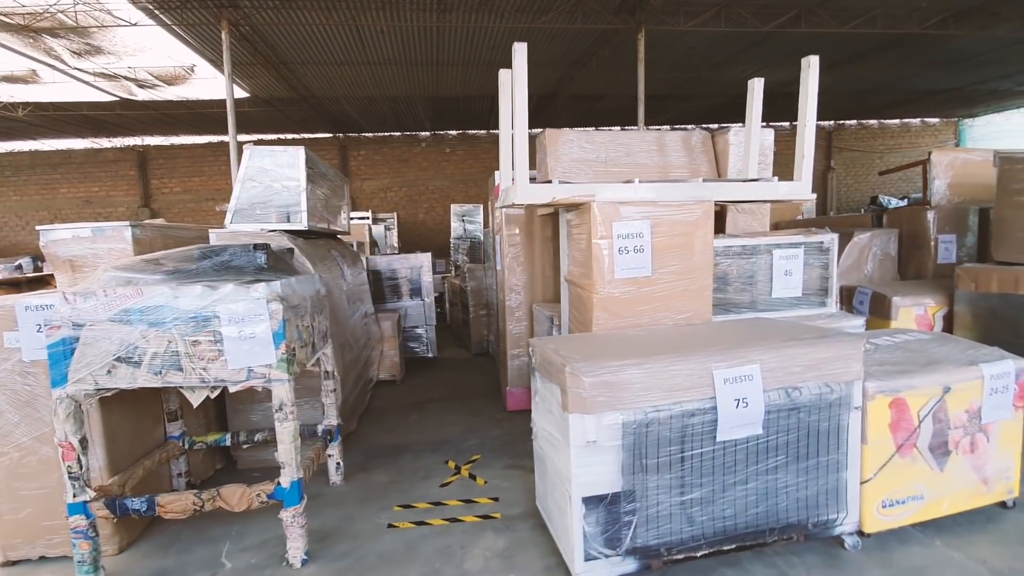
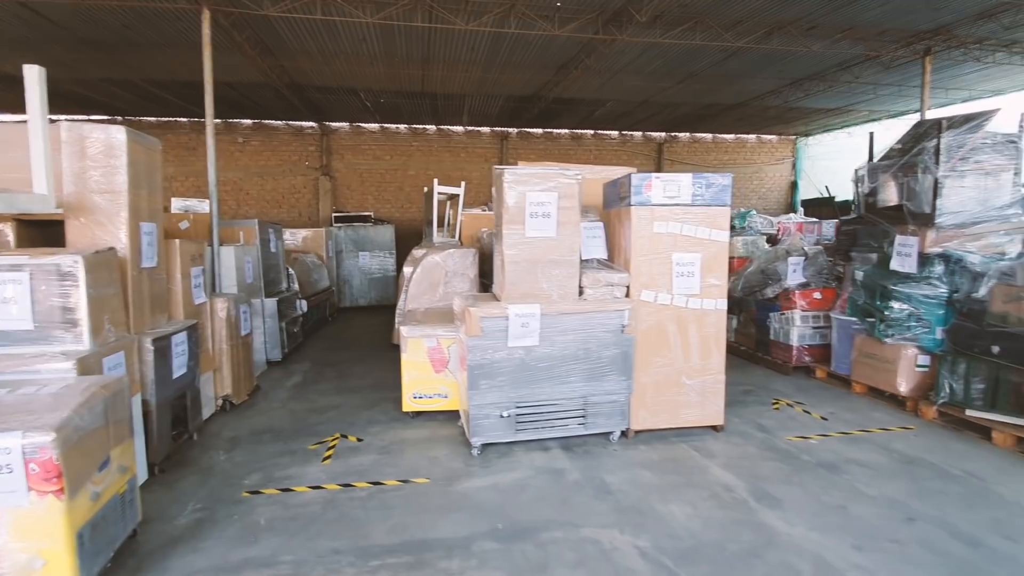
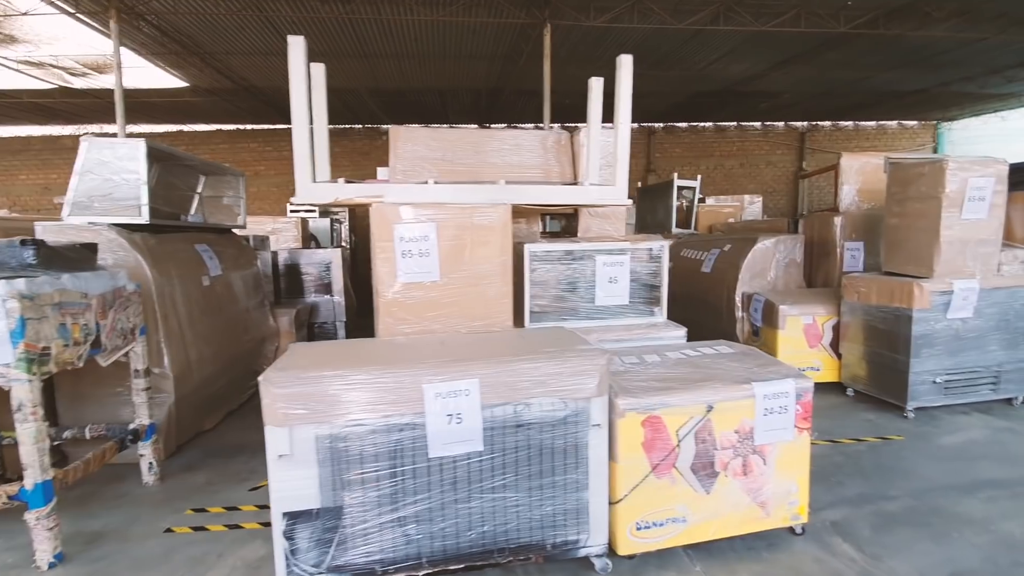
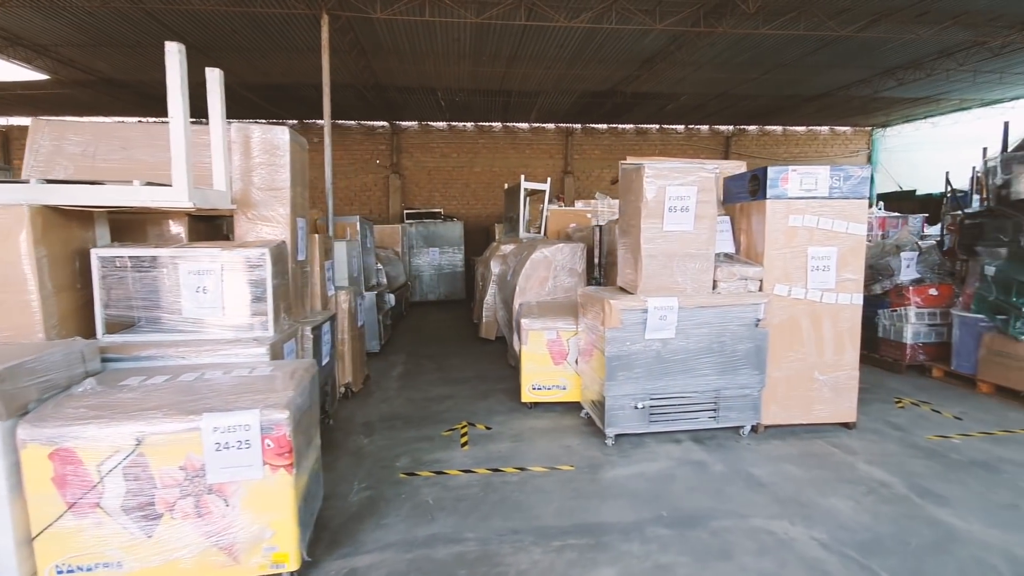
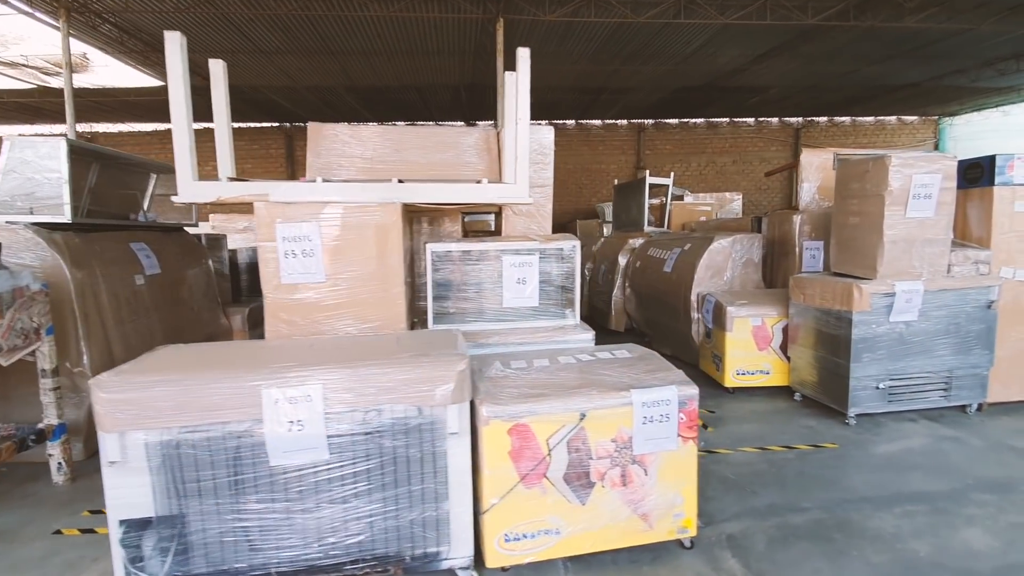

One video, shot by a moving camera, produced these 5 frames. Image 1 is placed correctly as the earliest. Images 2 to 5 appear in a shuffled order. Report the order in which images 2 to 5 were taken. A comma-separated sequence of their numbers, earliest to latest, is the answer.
3, 5, 4, 2
